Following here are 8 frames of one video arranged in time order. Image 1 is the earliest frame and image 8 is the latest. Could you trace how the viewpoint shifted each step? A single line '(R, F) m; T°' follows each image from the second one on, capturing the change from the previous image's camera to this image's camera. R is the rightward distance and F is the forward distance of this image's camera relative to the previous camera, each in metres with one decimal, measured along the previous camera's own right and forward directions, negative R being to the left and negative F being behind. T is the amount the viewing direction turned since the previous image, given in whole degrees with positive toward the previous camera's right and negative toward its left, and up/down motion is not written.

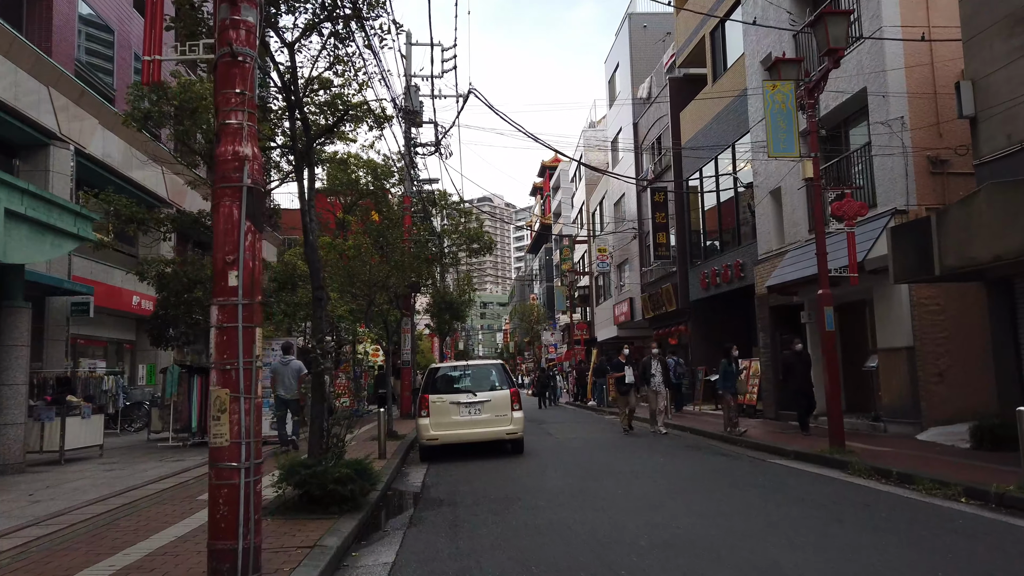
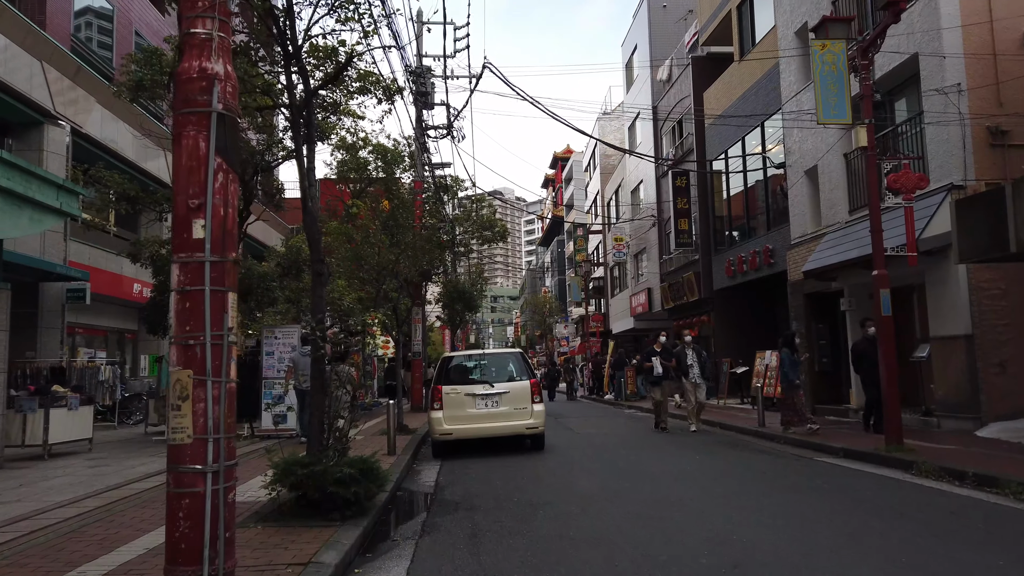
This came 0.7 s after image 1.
(-0.1, +1.0) m; -1°
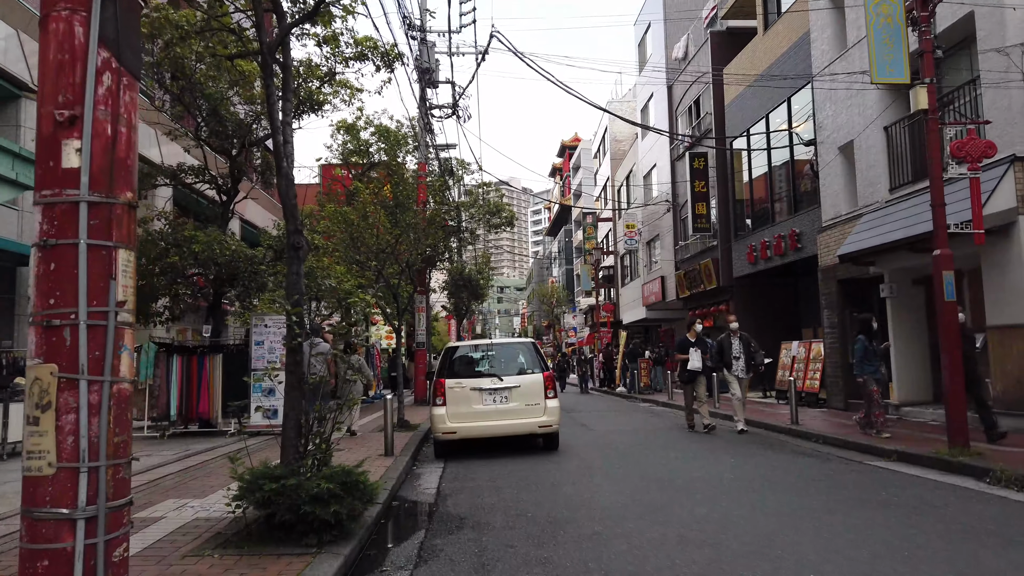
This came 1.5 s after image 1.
(-0.1, +1.1) m; 0°
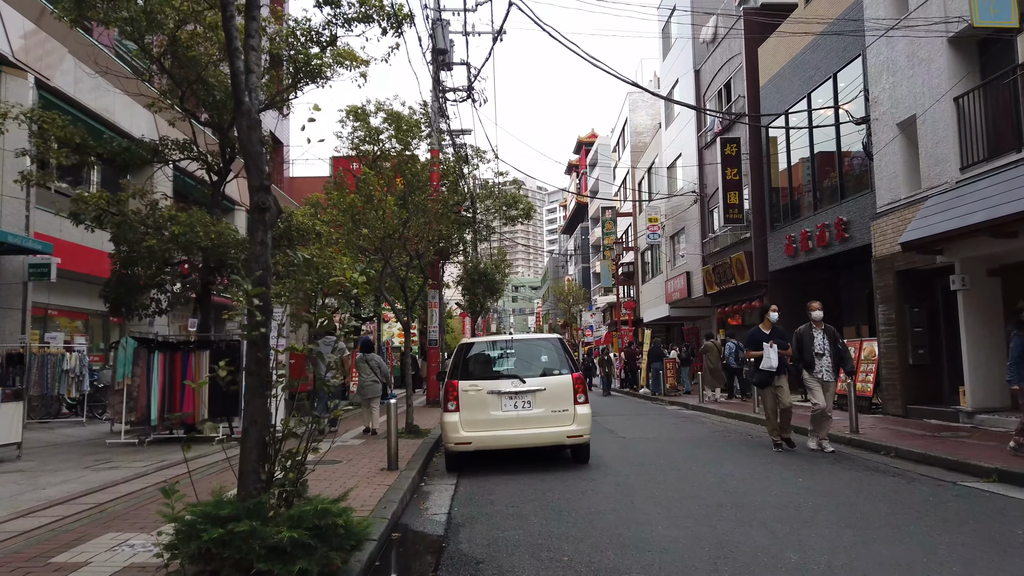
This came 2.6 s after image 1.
(-0.1, +1.4) m; -1°
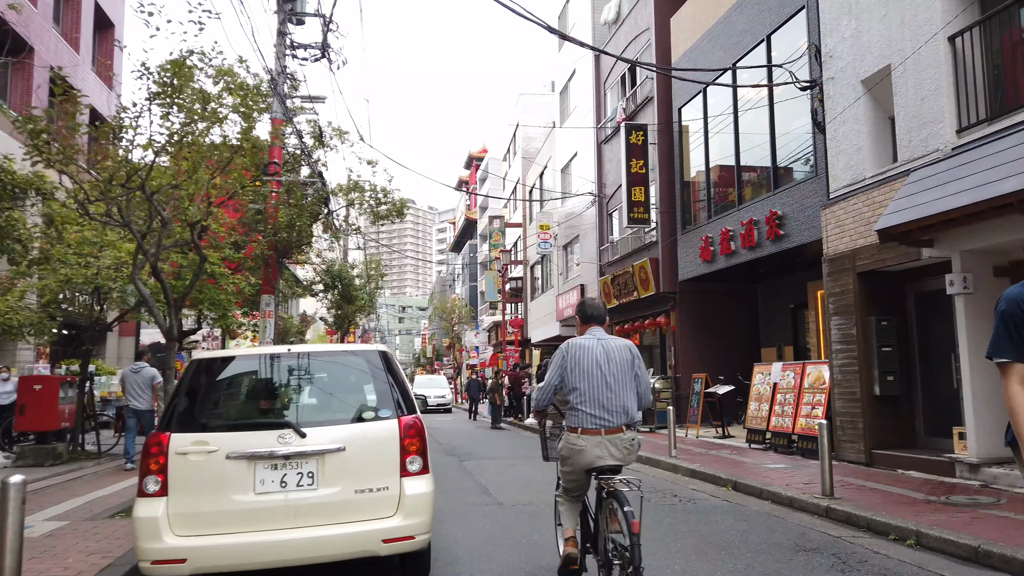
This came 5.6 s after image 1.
(+0.7, +3.9) m; +8°
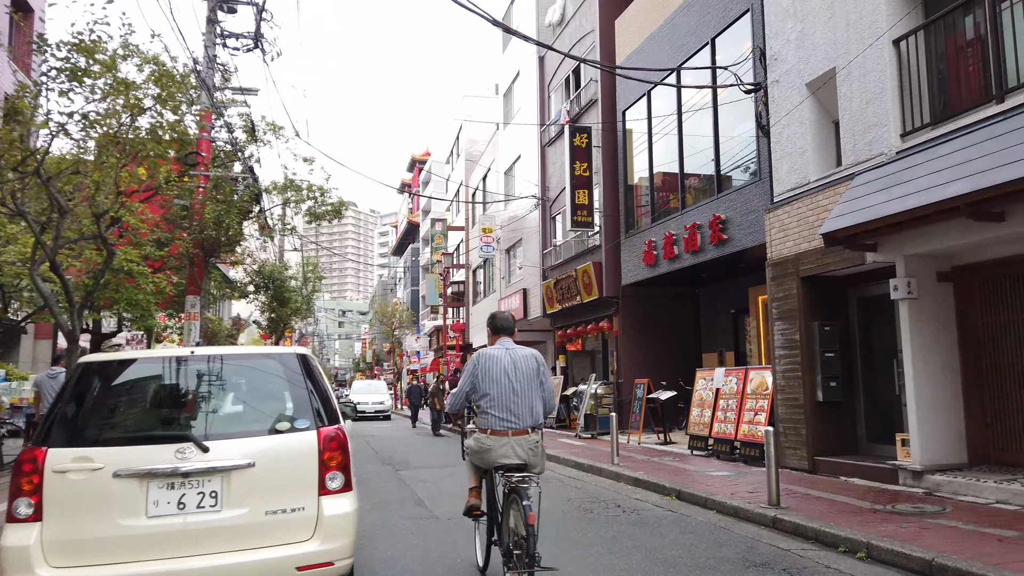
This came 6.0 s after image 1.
(0.0, +0.4) m; +4°
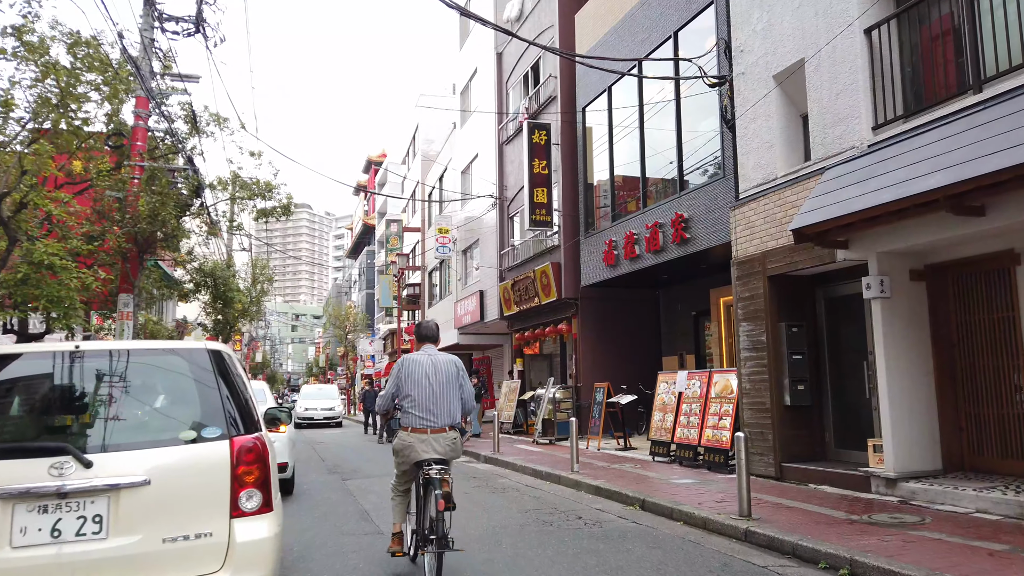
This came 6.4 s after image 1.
(0.0, +0.6) m; +3°
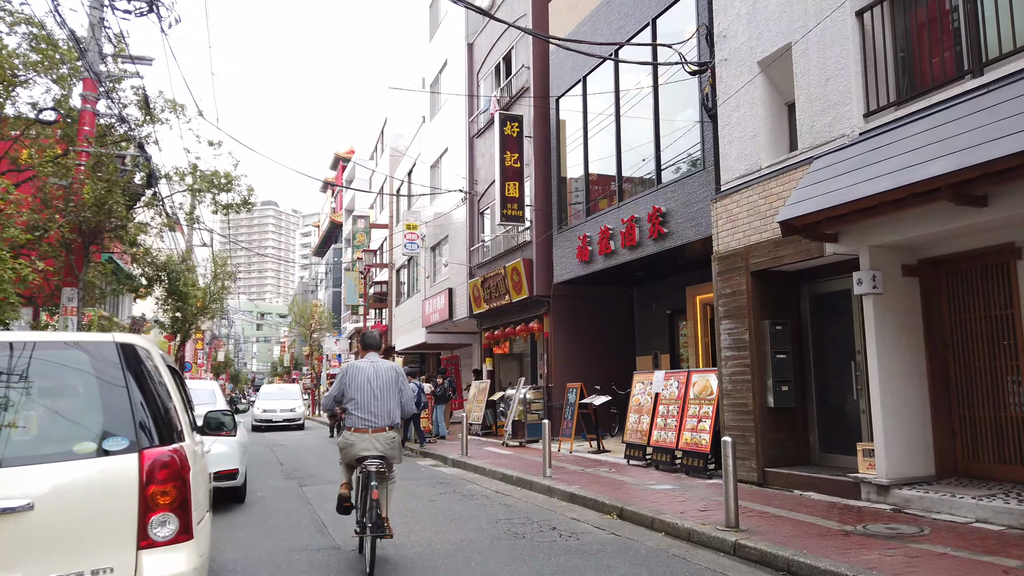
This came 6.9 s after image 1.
(0.0, +0.6) m; +2°
